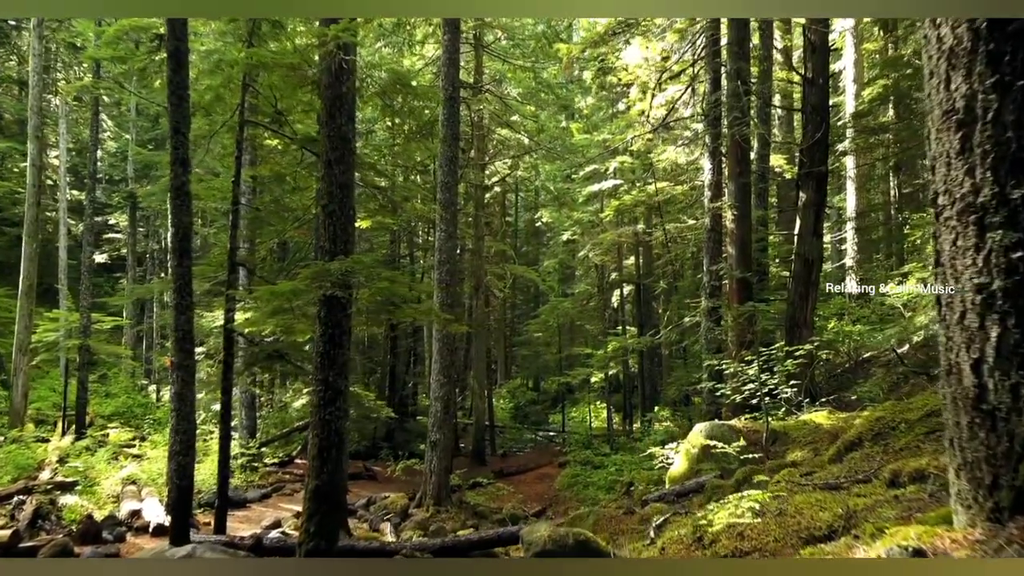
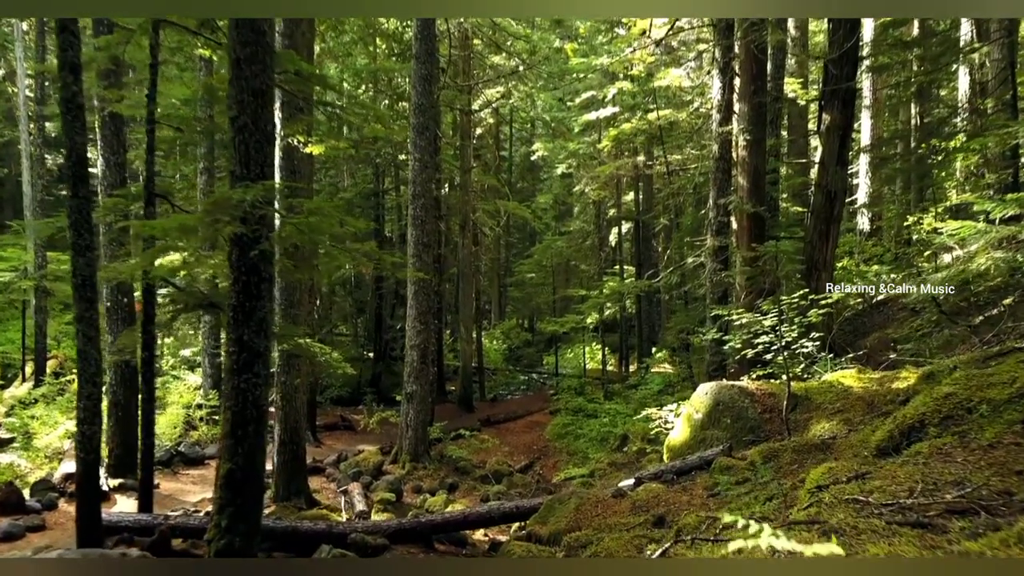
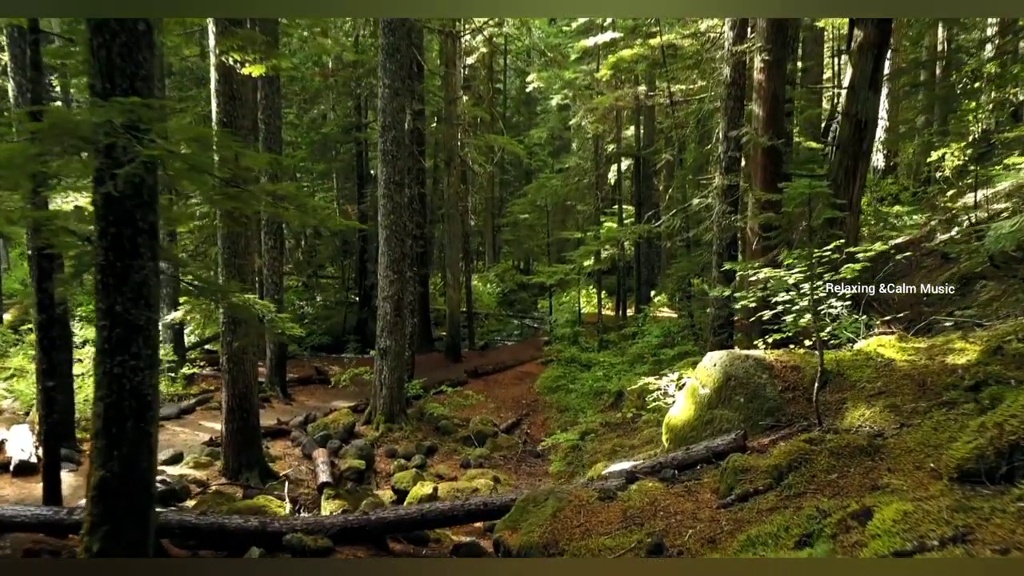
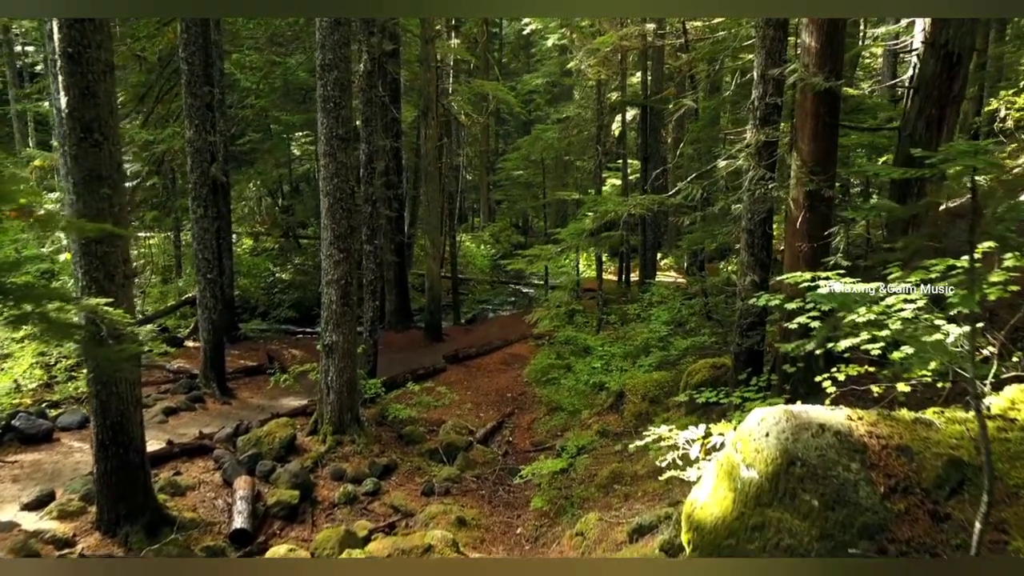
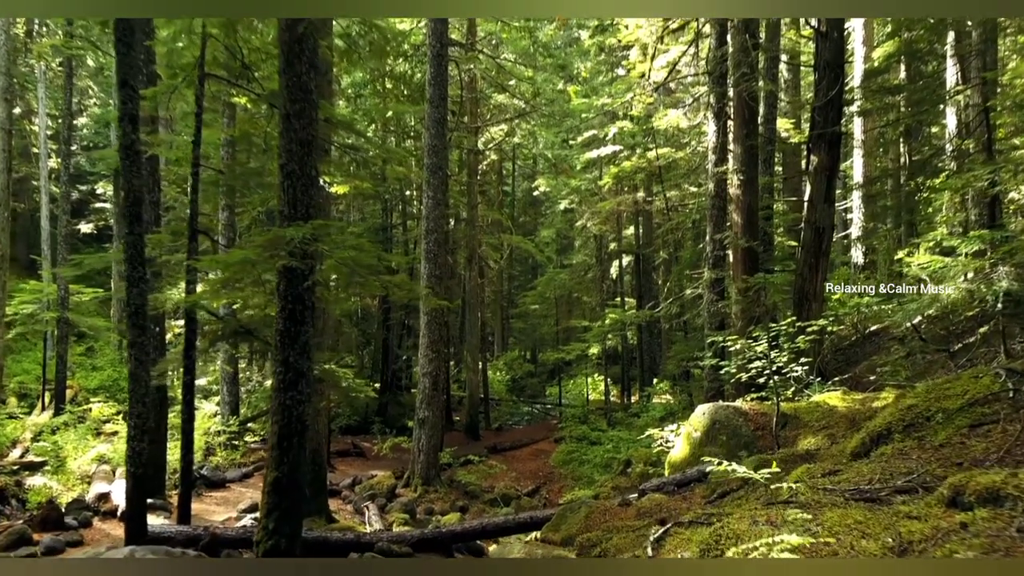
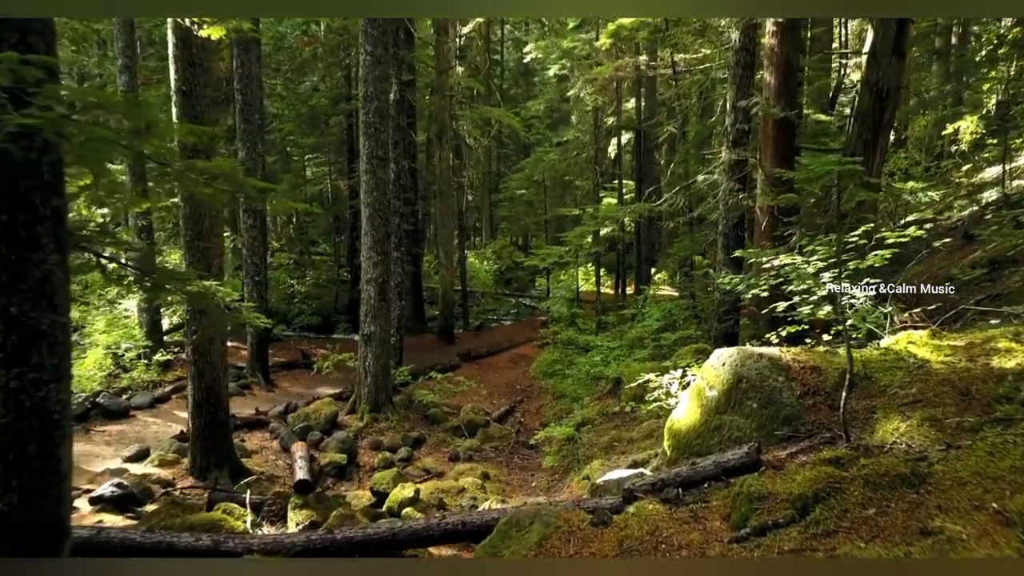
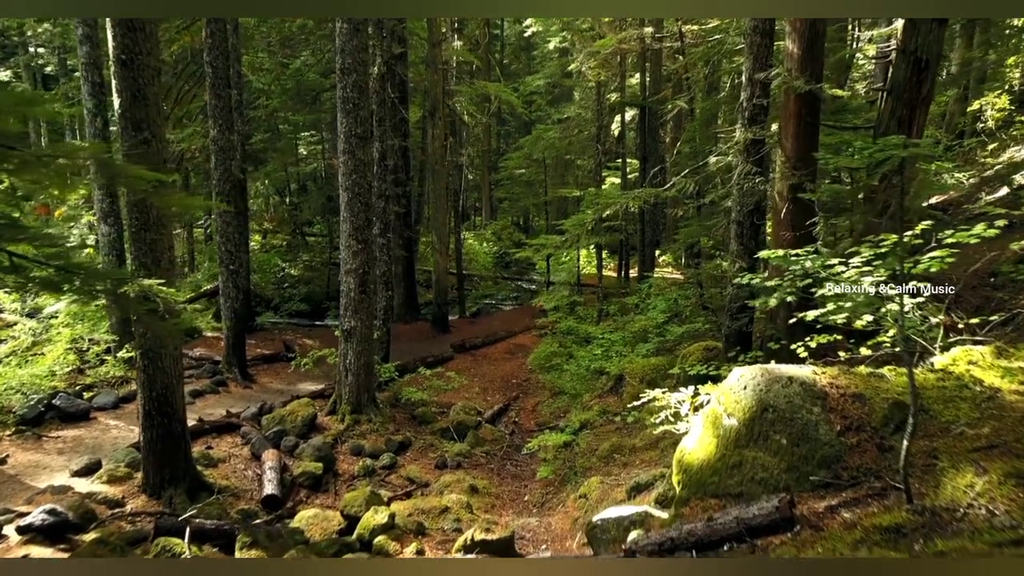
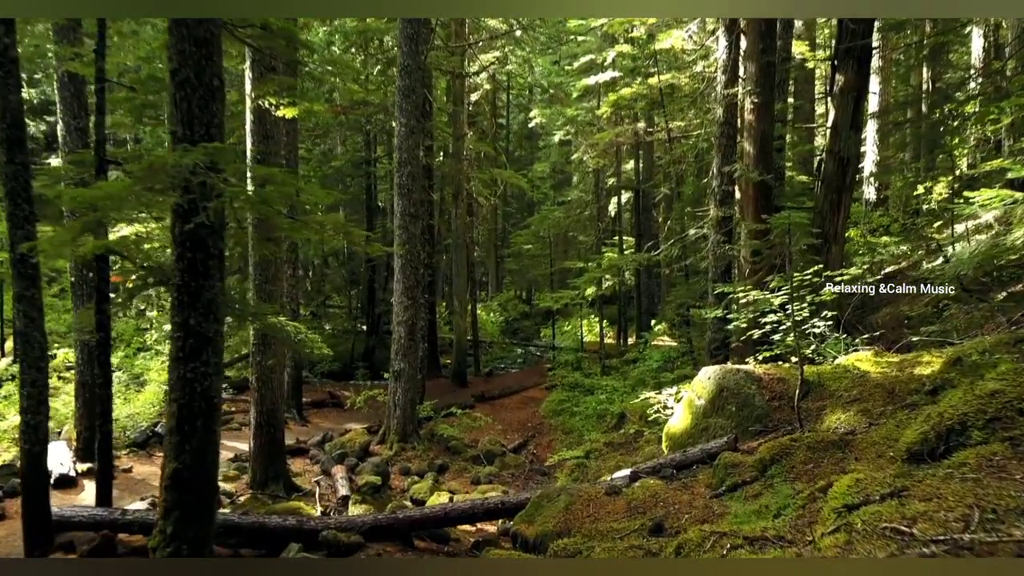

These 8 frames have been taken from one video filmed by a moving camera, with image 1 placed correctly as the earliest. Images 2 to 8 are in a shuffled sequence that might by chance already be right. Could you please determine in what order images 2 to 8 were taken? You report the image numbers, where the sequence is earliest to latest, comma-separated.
5, 2, 8, 3, 6, 7, 4
